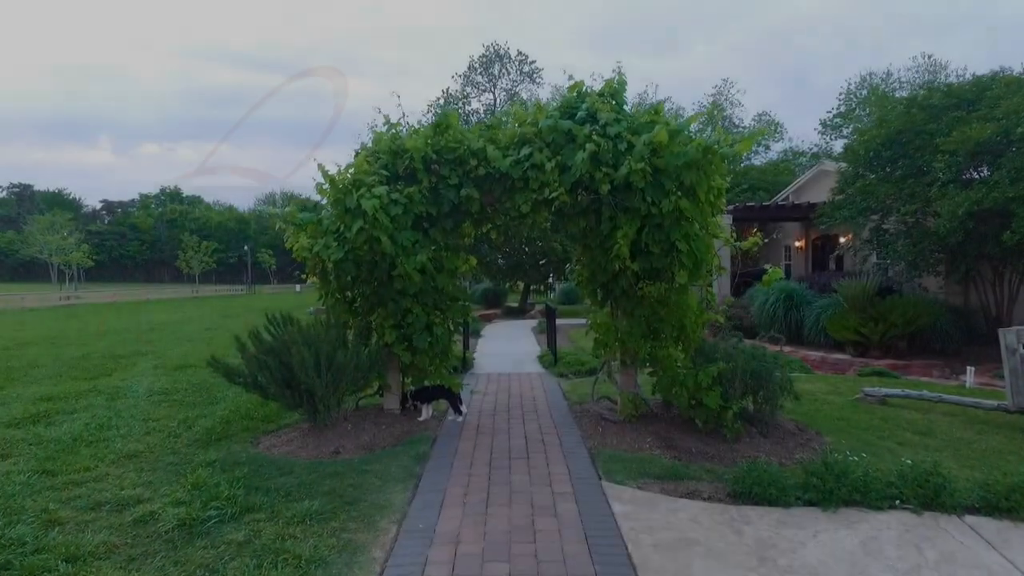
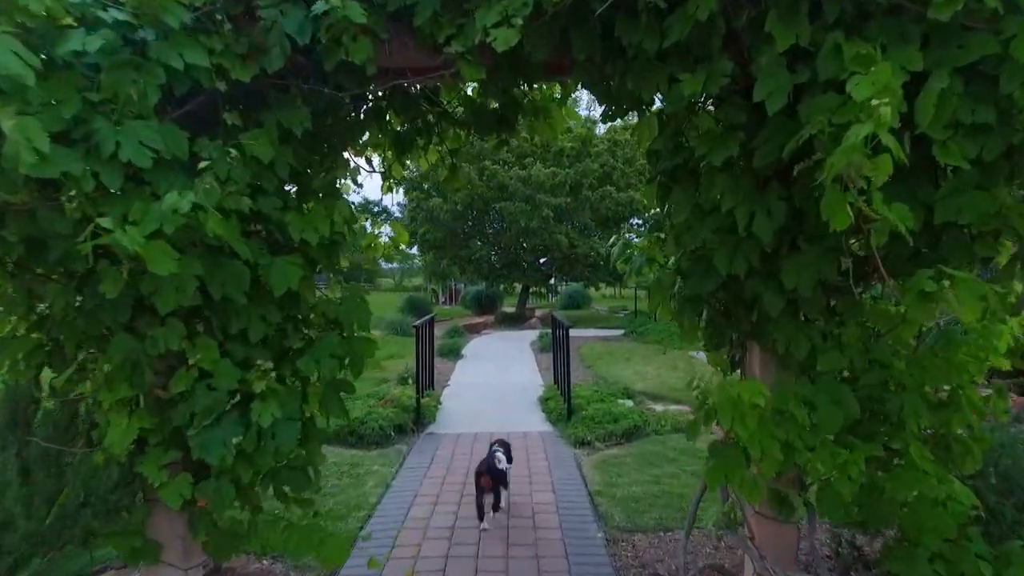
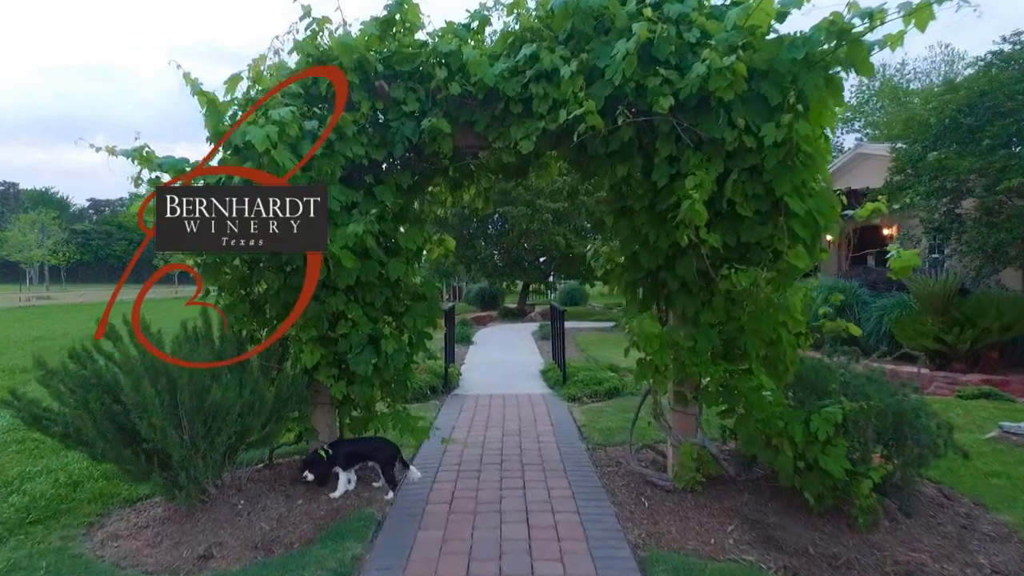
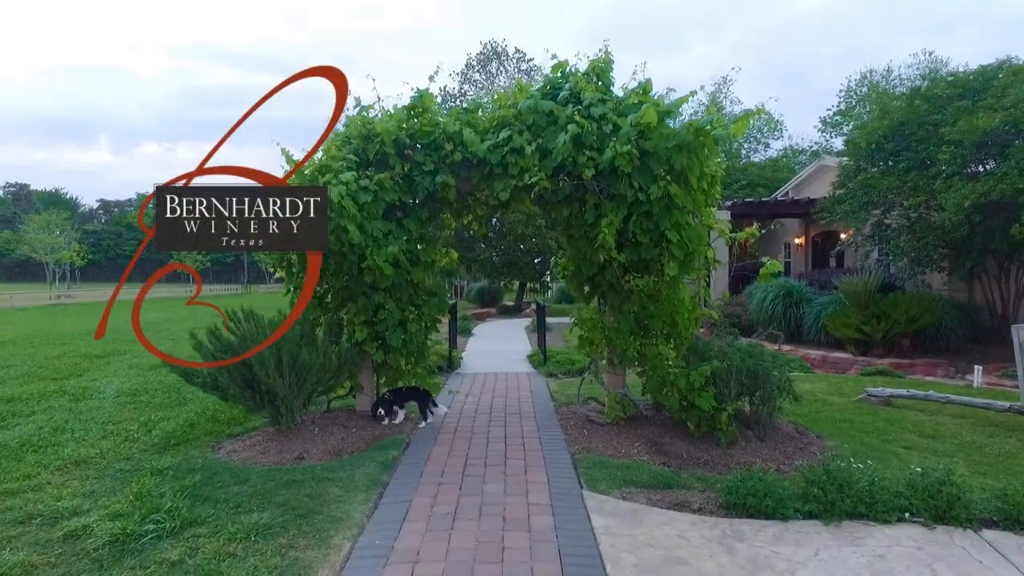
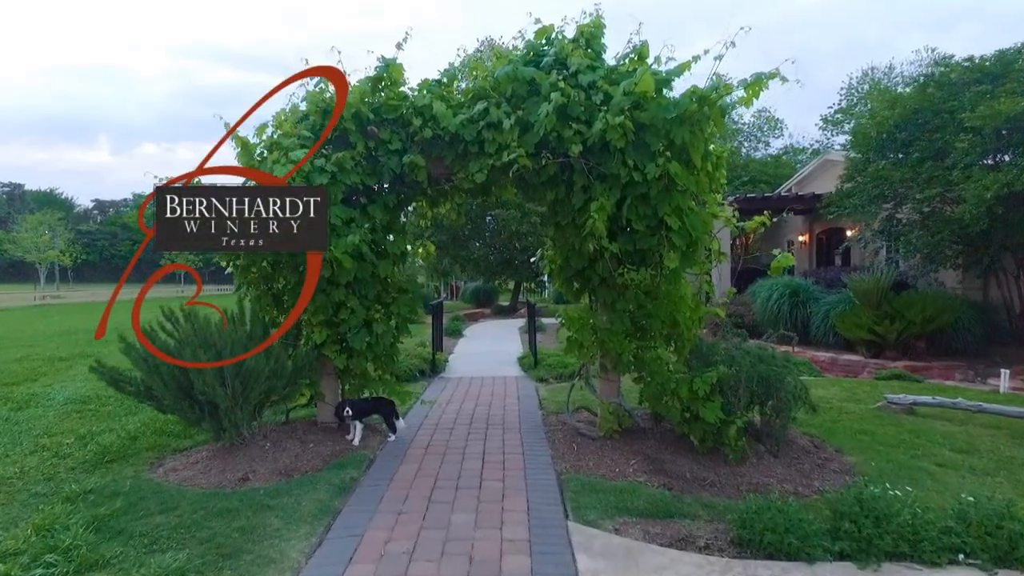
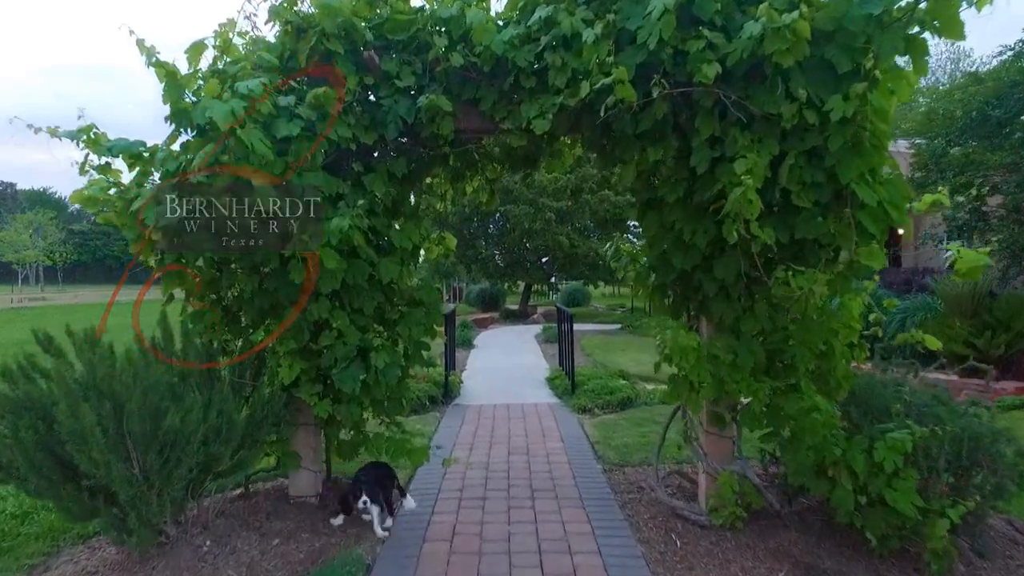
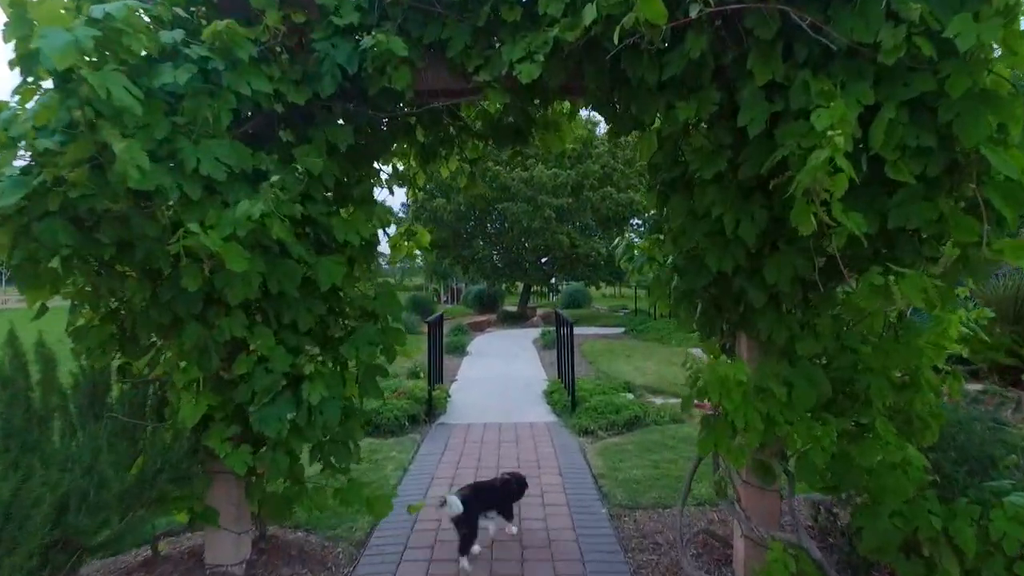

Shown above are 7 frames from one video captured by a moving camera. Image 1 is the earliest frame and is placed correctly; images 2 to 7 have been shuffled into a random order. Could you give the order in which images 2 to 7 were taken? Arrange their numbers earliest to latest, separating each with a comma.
4, 5, 3, 6, 7, 2
